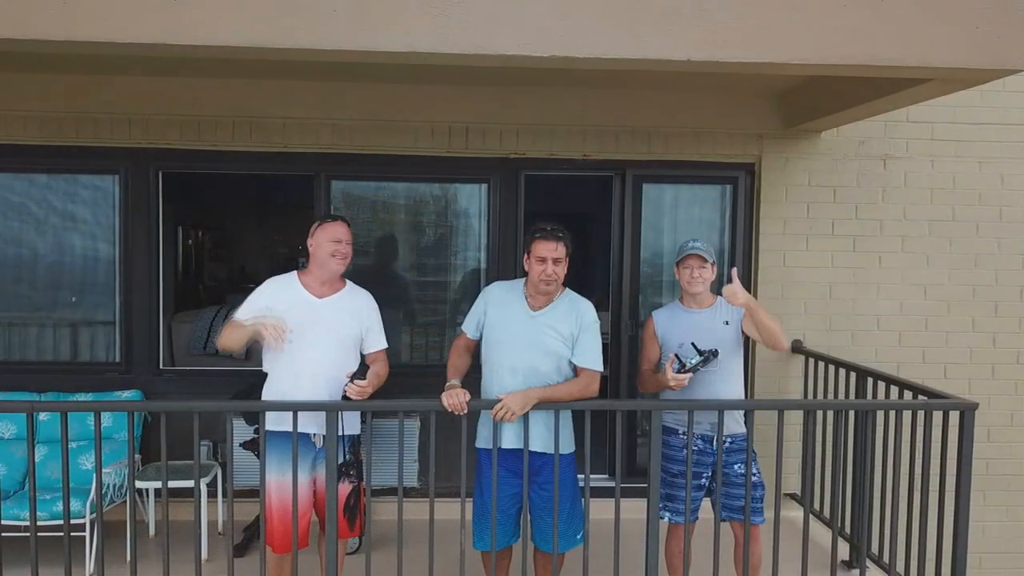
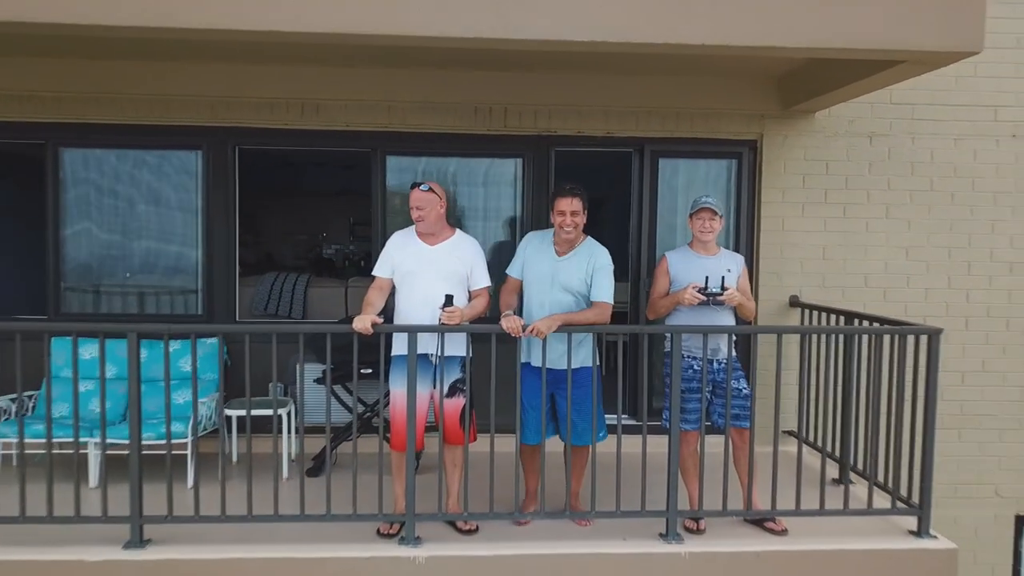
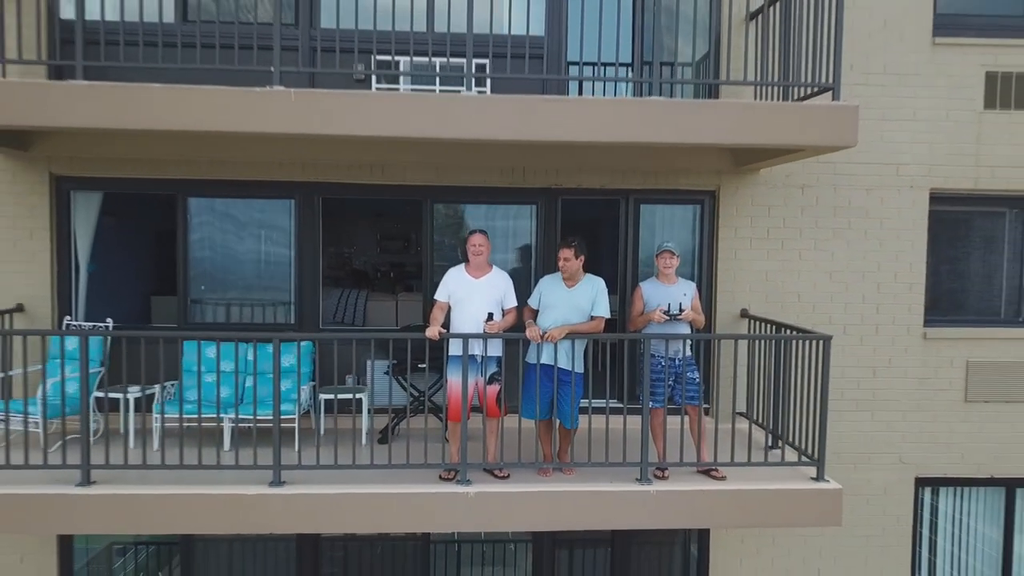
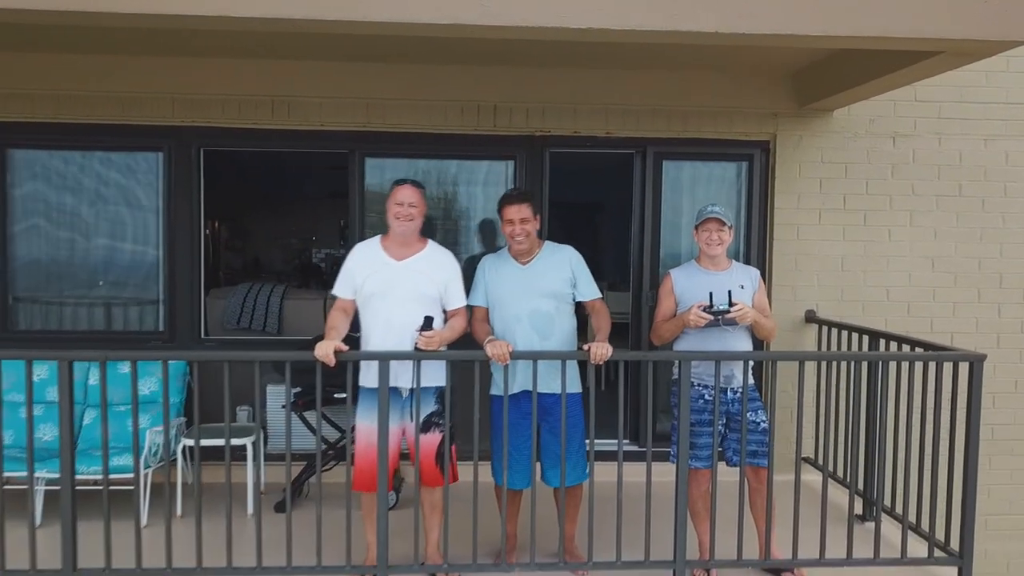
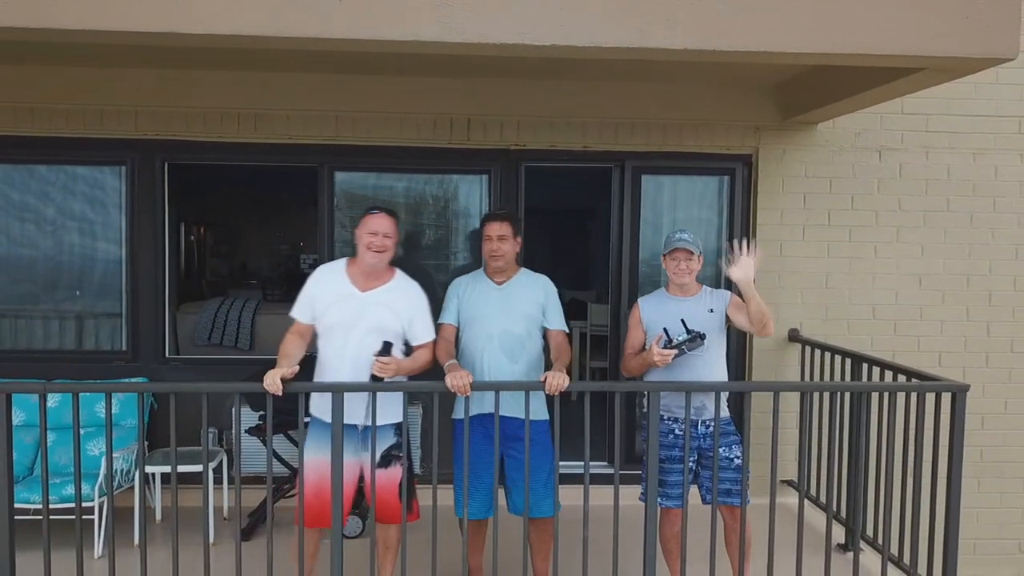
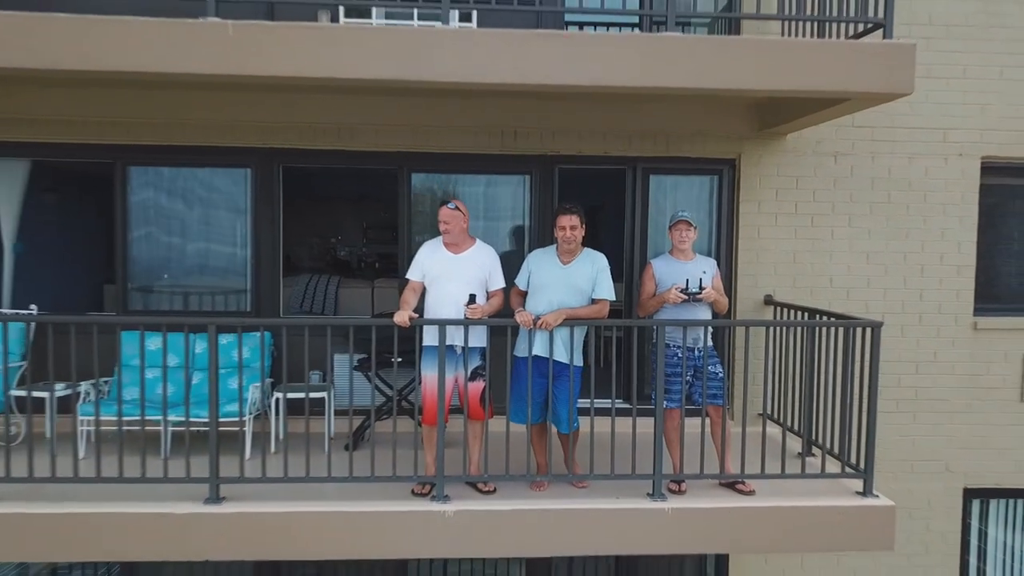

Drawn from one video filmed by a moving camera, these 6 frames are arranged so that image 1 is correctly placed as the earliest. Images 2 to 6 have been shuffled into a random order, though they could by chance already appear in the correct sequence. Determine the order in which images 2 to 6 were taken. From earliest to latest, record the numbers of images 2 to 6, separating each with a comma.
5, 4, 2, 6, 3
